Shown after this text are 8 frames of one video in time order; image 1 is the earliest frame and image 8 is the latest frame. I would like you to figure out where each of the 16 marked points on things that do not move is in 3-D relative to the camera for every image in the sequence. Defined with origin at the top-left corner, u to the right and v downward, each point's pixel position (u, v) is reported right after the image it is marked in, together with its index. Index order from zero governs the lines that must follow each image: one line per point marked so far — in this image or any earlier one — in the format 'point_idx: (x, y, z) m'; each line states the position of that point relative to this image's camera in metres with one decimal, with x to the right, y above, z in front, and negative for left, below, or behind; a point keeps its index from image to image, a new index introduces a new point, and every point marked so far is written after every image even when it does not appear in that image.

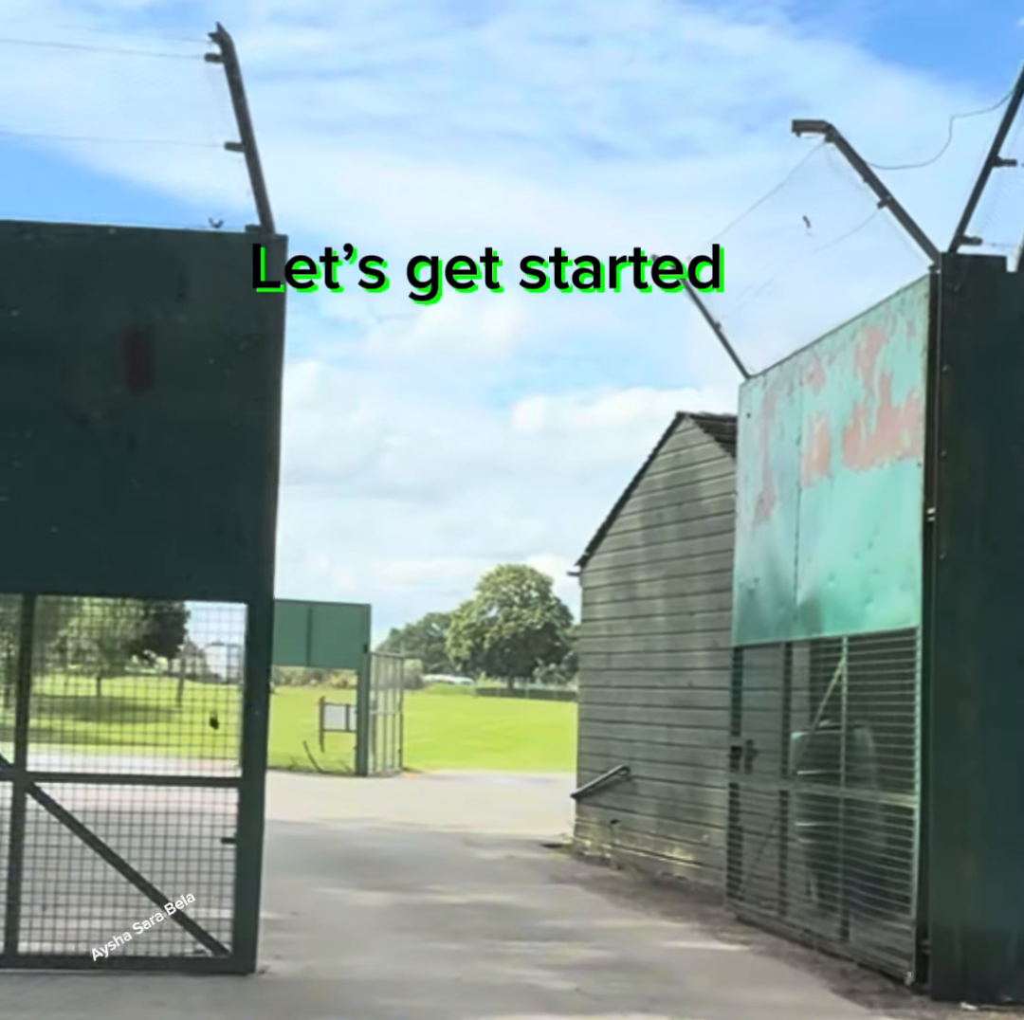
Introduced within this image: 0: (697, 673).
0: (+1.6, -1.4, +14.1) m
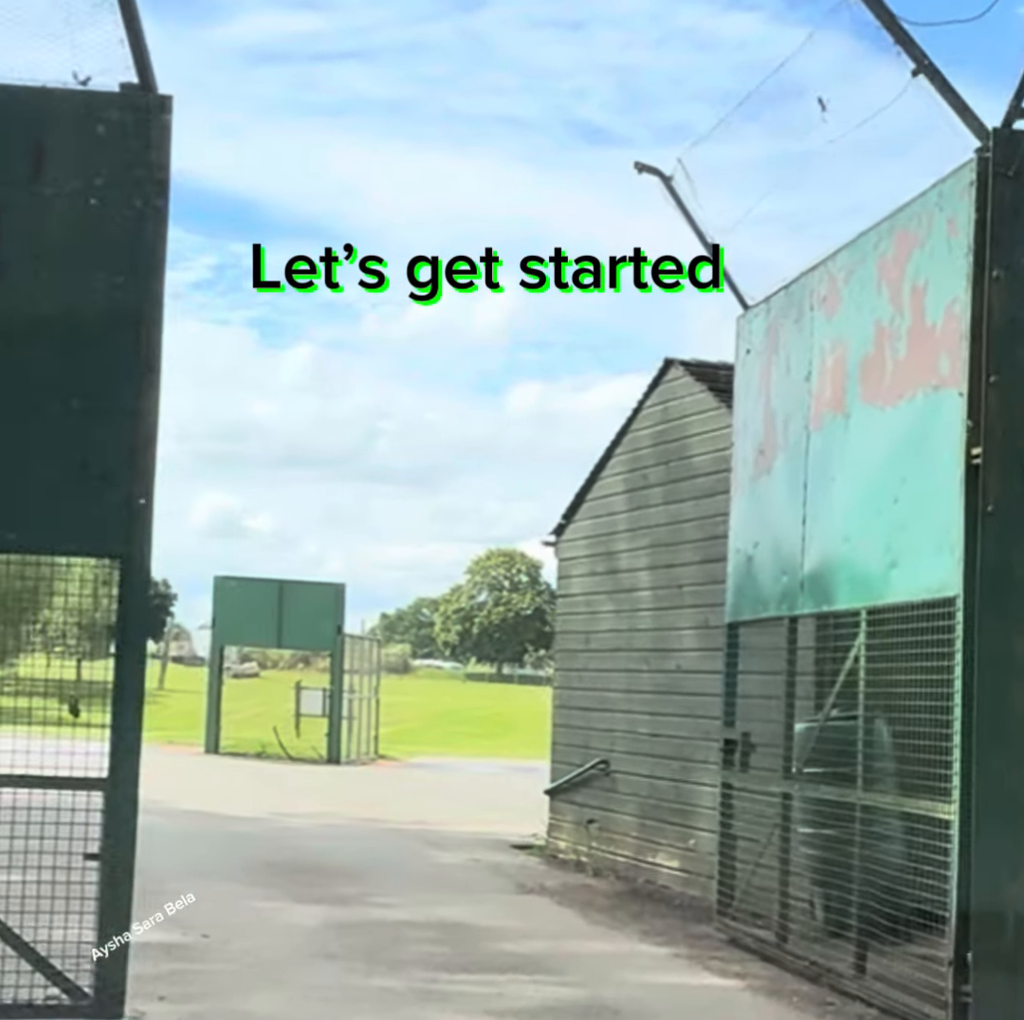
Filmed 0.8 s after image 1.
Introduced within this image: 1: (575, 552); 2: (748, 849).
0: (+1.3, -1.1, +12.4) m
1: (+0.5, -0.4, +14.5) m
2: (+1.4, -2.0, +9.8) m
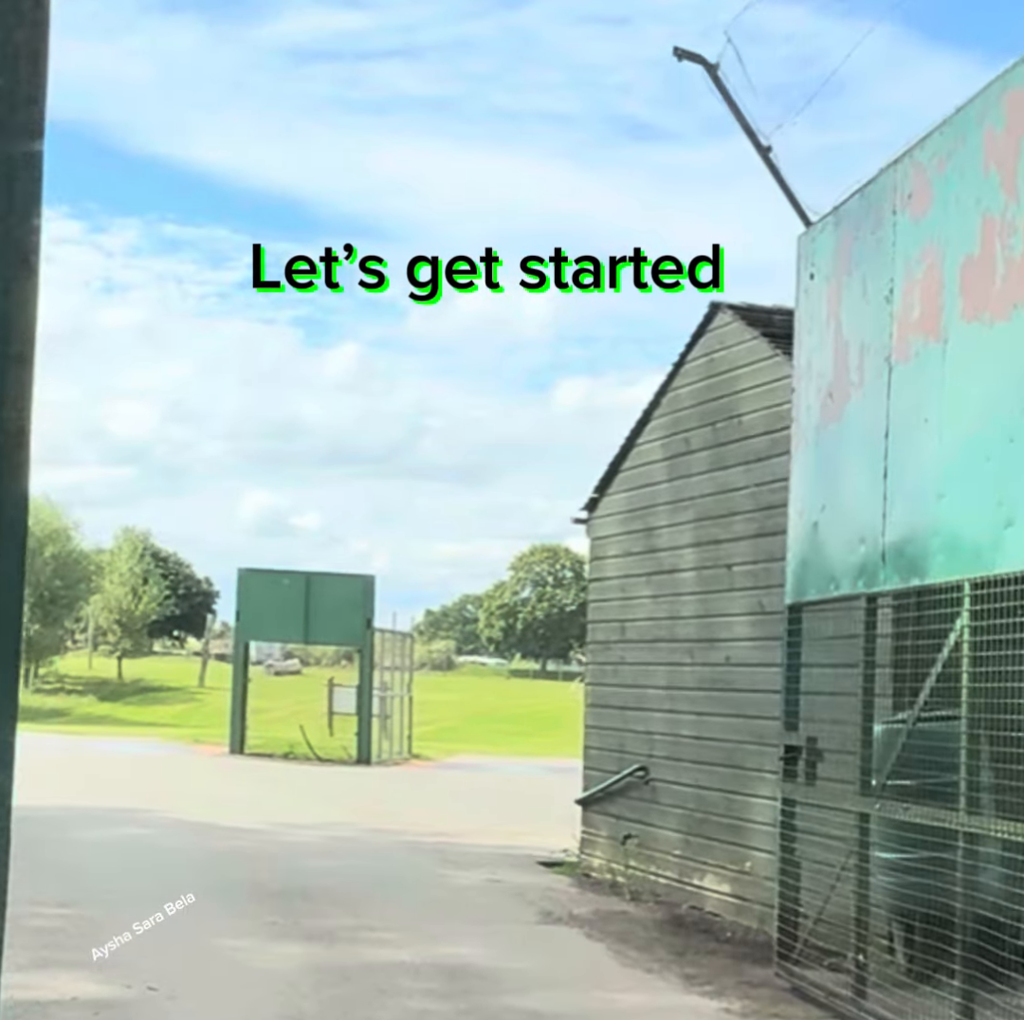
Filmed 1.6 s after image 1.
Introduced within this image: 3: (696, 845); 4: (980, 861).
0: (+1.4, -0.9, +10.6) m
1: (+0.7, -0.2, +12.7) m
2: (+1.5, -1.8, +8.0) m
3: (+1.2, -2.2, +10.9) m
4: (+1.8, -1.4, +6.4) m
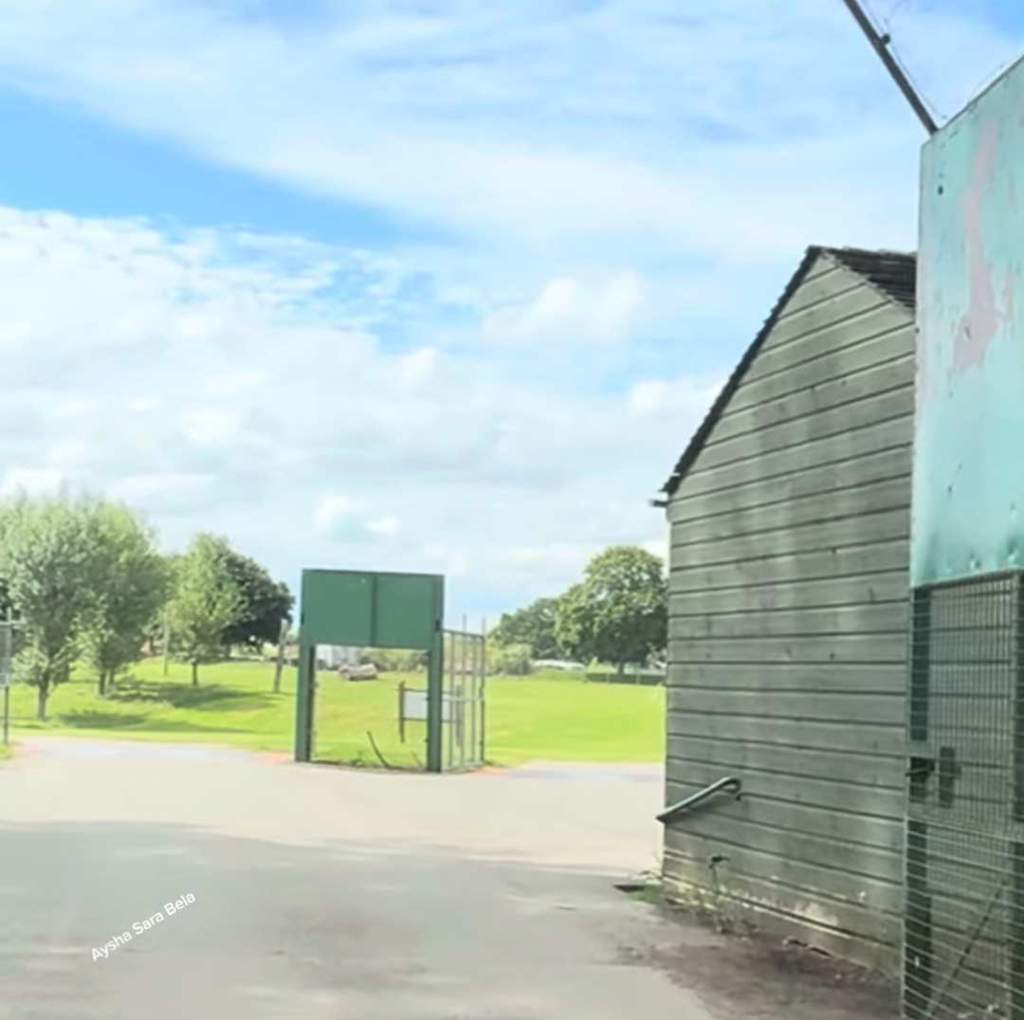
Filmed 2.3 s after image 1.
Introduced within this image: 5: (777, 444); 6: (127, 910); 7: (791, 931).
0: (+1.8, -0.7, +9.2) m
1: (+1.2, 0.0, +11.3) m
2: (+1.7, -1.6, +6.6) m
3: (+1.6, -2.1, +9.5) m
4: (+2.0, -1.2, +5.0) m
5: (+1.6, +0.4, +10.1) m
6: (-2.3, -2.4, +9.8) m
7: (+1.6, -2.4, +9.5) m
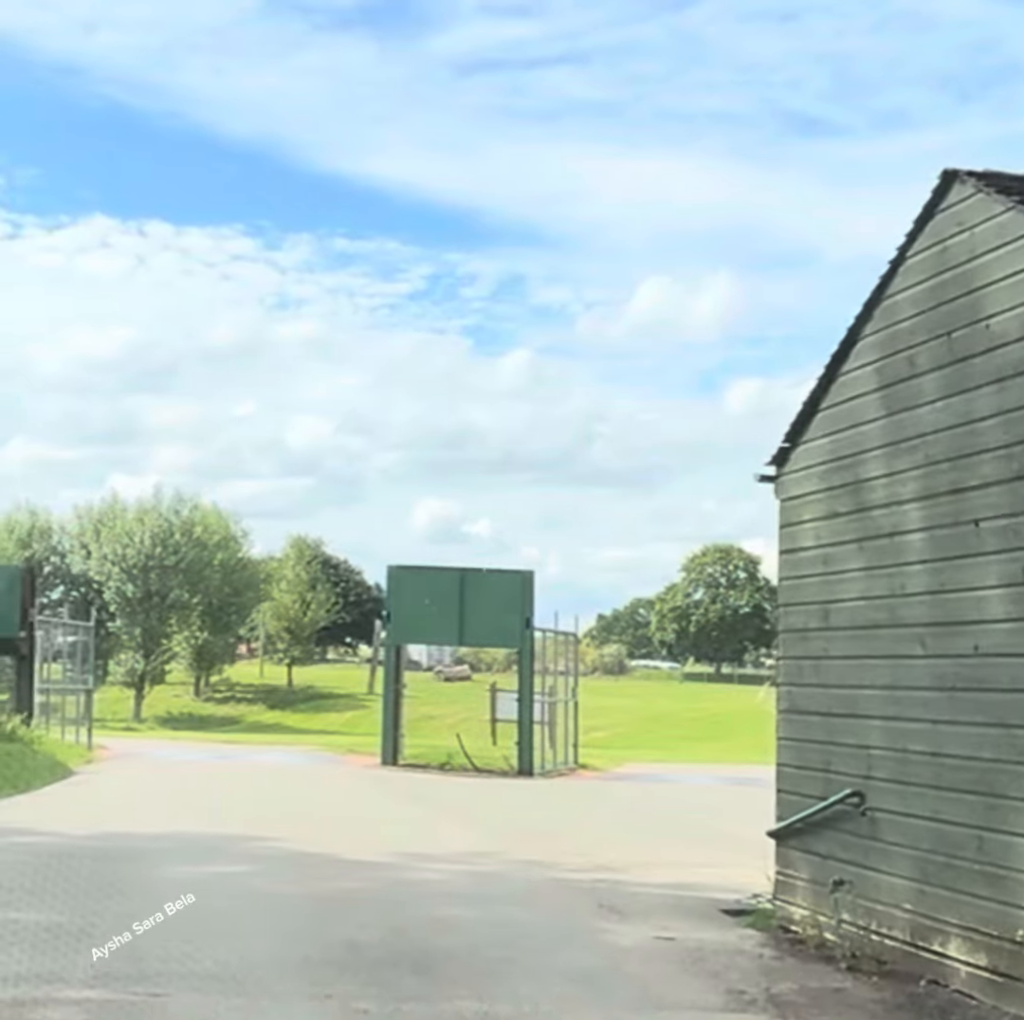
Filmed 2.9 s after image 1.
0: (+2.2, -0.6, +7.8) m
1: (+1.7, +0.1, +10.0) m
2: (+2.0, -1.5, +5.2) m
3: (+2.1, -1.9, +8.2) m
4: (+2.2, -1.0, +3.6) m
5: (+2.1, +0.6, +8.7) m
6: (-1.8, -2.2, +8.7) m
7: (+2.0, -2.2, +8.1) m
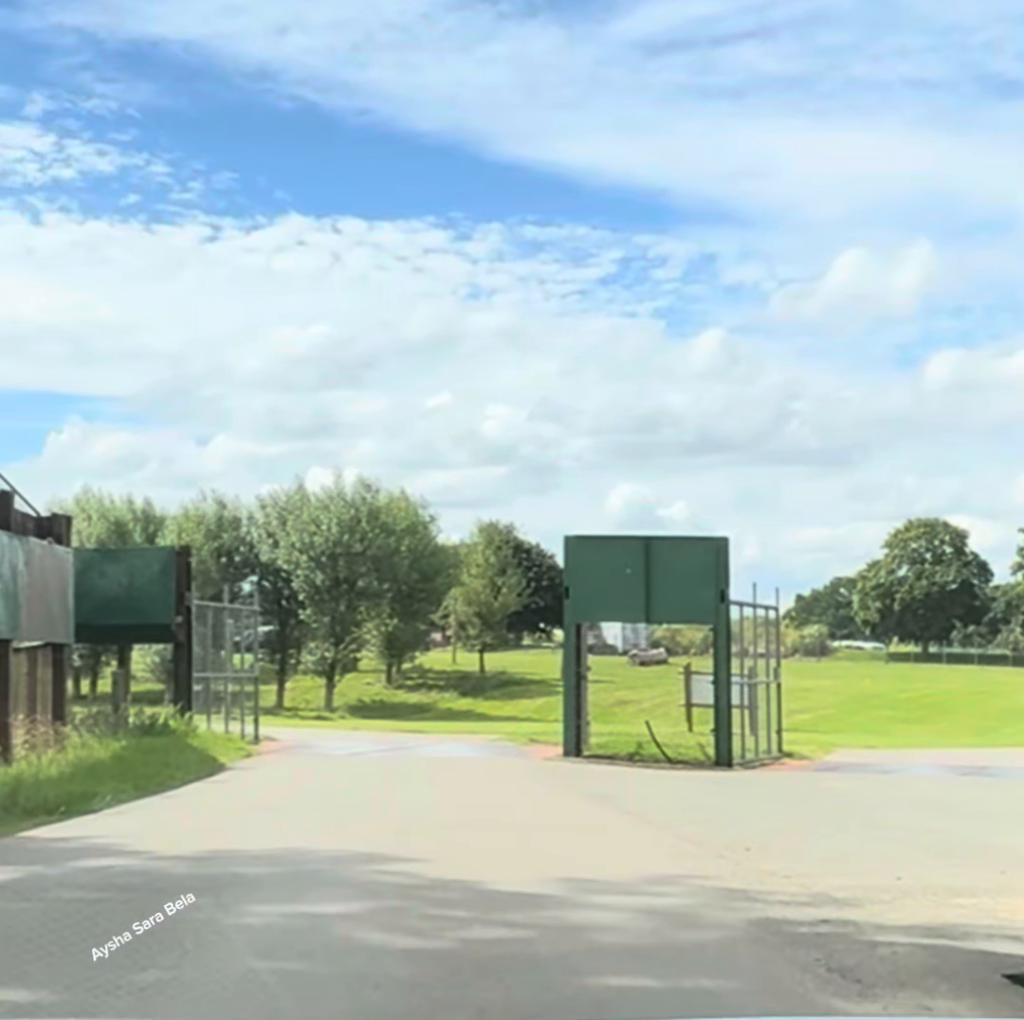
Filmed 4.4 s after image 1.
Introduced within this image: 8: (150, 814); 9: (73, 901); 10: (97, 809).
0: (+2.7, -0.1, +4.6) m
1: (+2.5, +0.6, +6.8) m
2: (+2.2, -1.0, +2.0) m
3: (+2.6, -1.4, +4.9) m
4: (+2.2, -0.6, +0.4) m
5: (+2.6, +1.0, +5.5) m
6: (-1.1, -1.9, +5.9) m
7: (+2.6, -1.8, +4.9) m
8: (-3.3, -2.8, +15.5) m
9: (-2.4, -2.1, +9.1) m
10: (-4.0, -2.9, +16.1) m
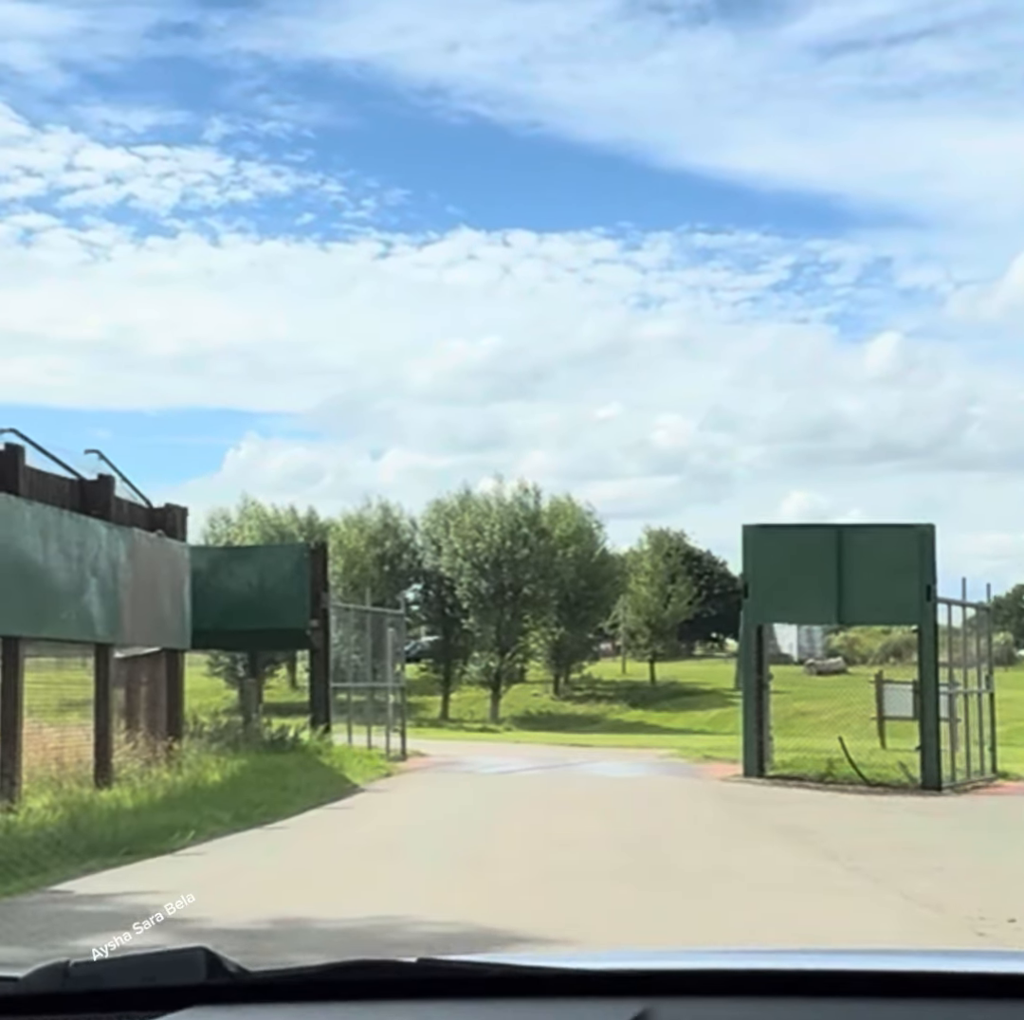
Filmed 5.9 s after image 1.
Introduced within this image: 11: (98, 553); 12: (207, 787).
0: (+2.8, +0.2, +1.2) m
1: (+2.8, +0.9, +3.4) m
2: (+2.1, -0.7, -1.3) m
3: (+2.8, -1.1, +1.5) m
4: (+1.9, -0.3, -2.9) m
5: (+2.8, +1.3, +2.1) m
6: (-0.9, -1.6, +2.9) m
7: (+2.8, -1.5, +1.5) m
8: (-2.1, -2.6, +12.6) m
9: (-1.8, -1.9, +6.2) m
10: (-2.7, -2.7, +13.3) m
11: (-4.6, -0.5, +18.4) m
12: (-3.3, -3.0, +17.9) m
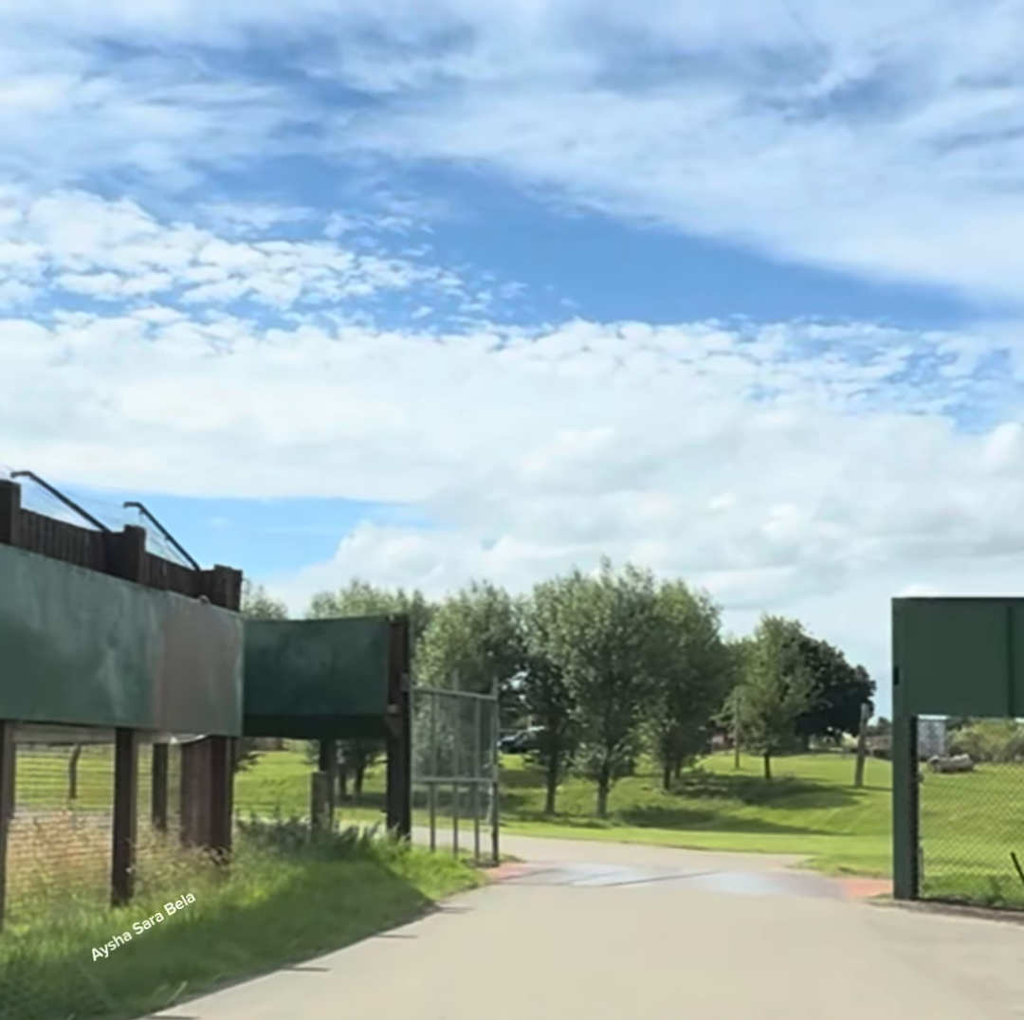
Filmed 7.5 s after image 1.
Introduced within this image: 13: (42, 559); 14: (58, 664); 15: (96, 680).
0: (+2.6, +0.6, -2.3) m
1: (+2.8, +1.1, 0.0) m
2: (+1.7, -0.2, -4.8) m
3: (+2.6, -0.8, -2.0) m
4: (+1.4, +0.3, -6.3) m
5: (+2.7, +1.6, -1.3) m
6: (-1.0, -1.3, -0.4) m
7: (+2.6, -1.1, -2.0) m
8: (-1.5, -2.8, +9.3) m
9: (-1.6, -1.8, +3.0) m
10: (-2.1, -3.0, +10.1) m
11: (-3.6, -1.0, +15.3) m
12: (-2.4, -3.5, +14.6) m
13: (-3.9, -0.4, +13.9) m
14: (-3.8, -1.3, +14.0) m
15: (-3.7, -1.5, +14.8) m
